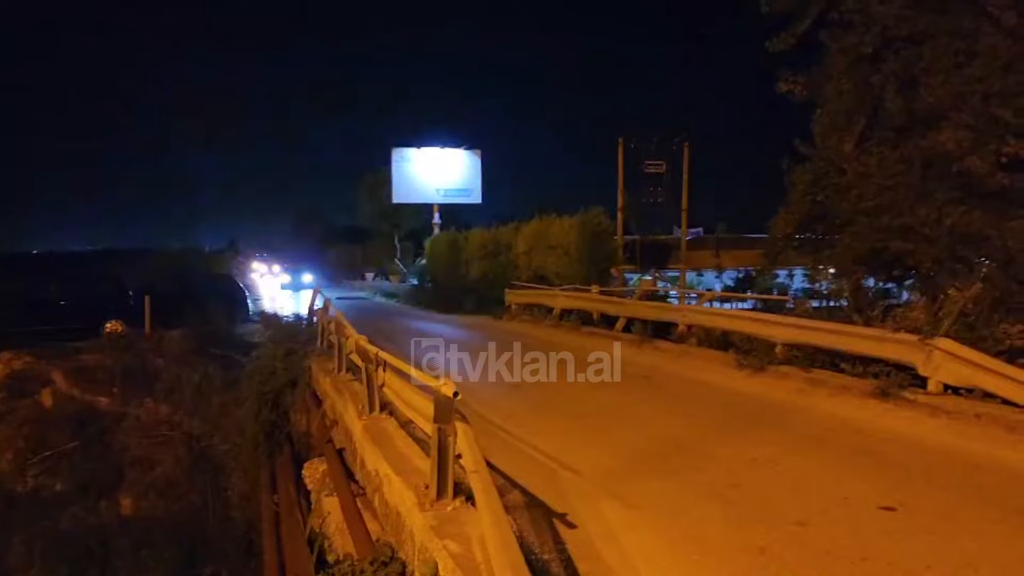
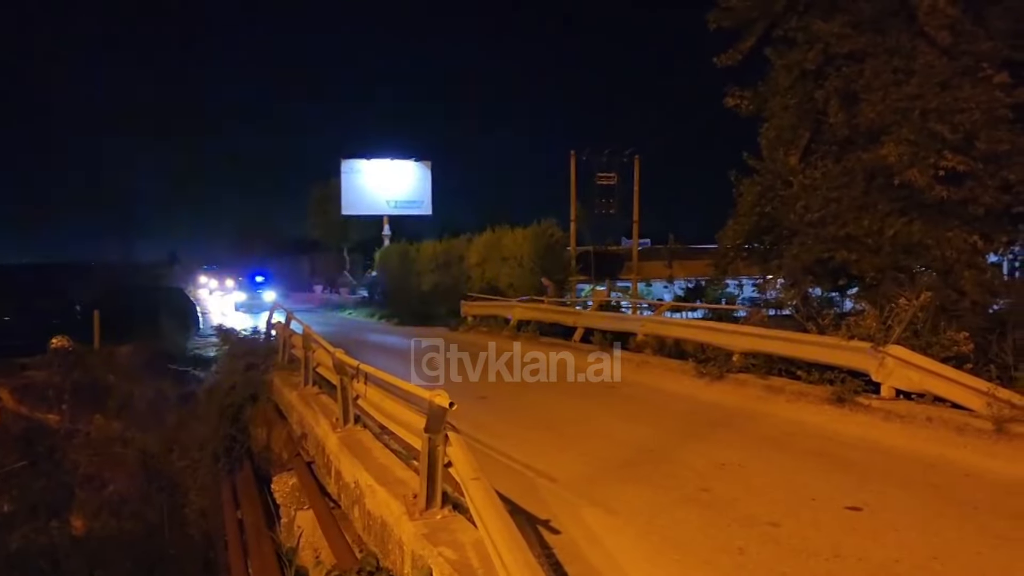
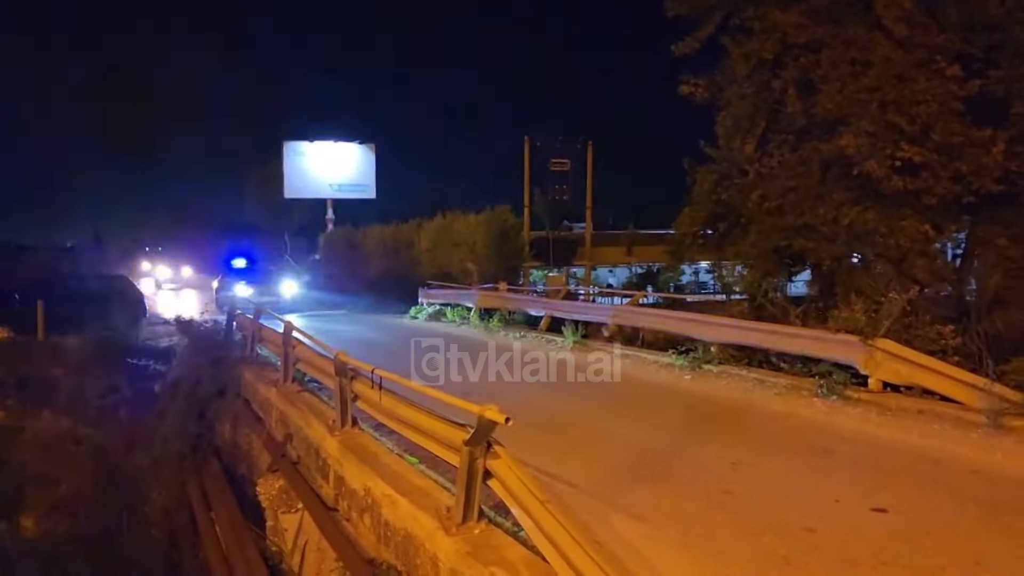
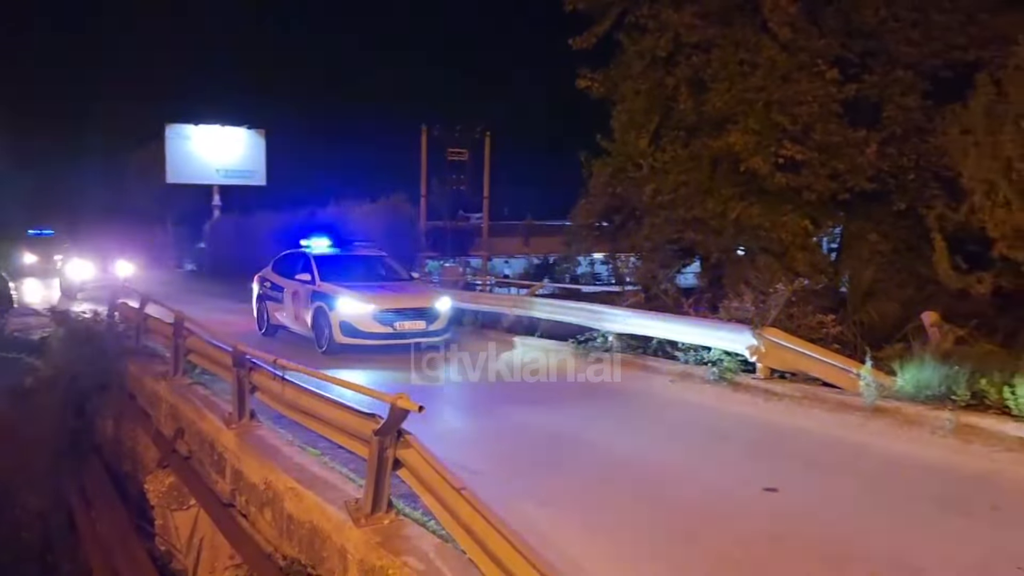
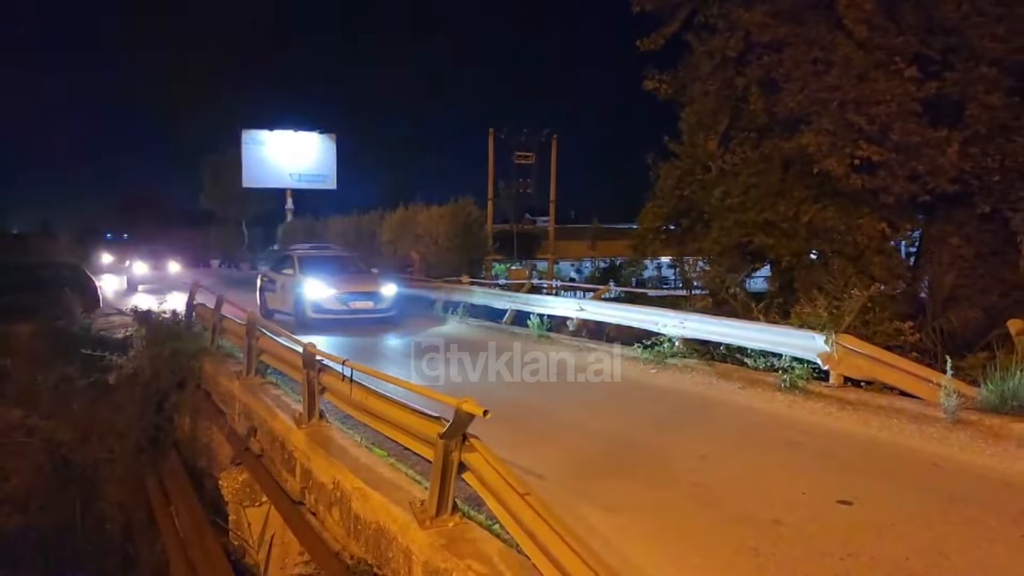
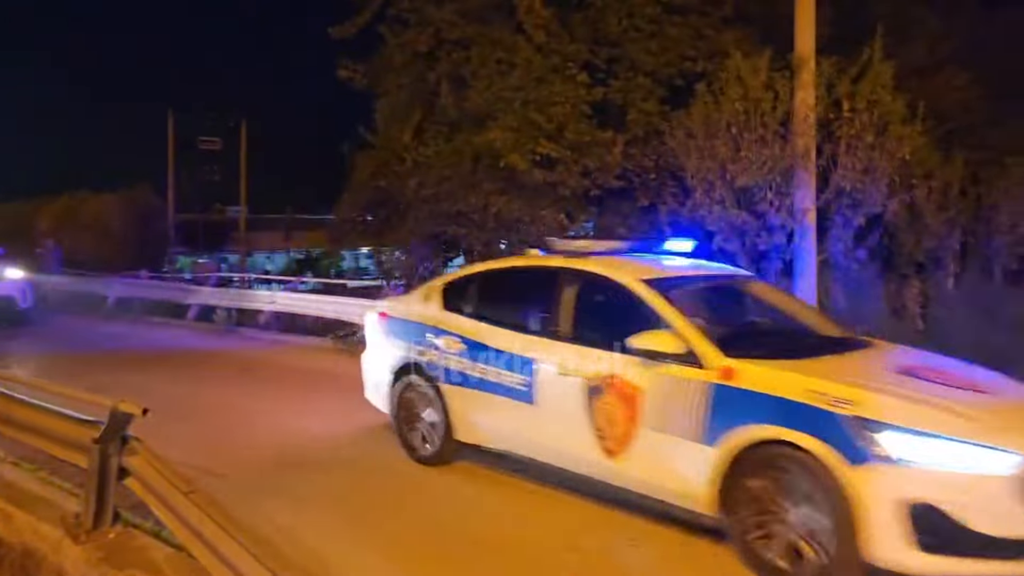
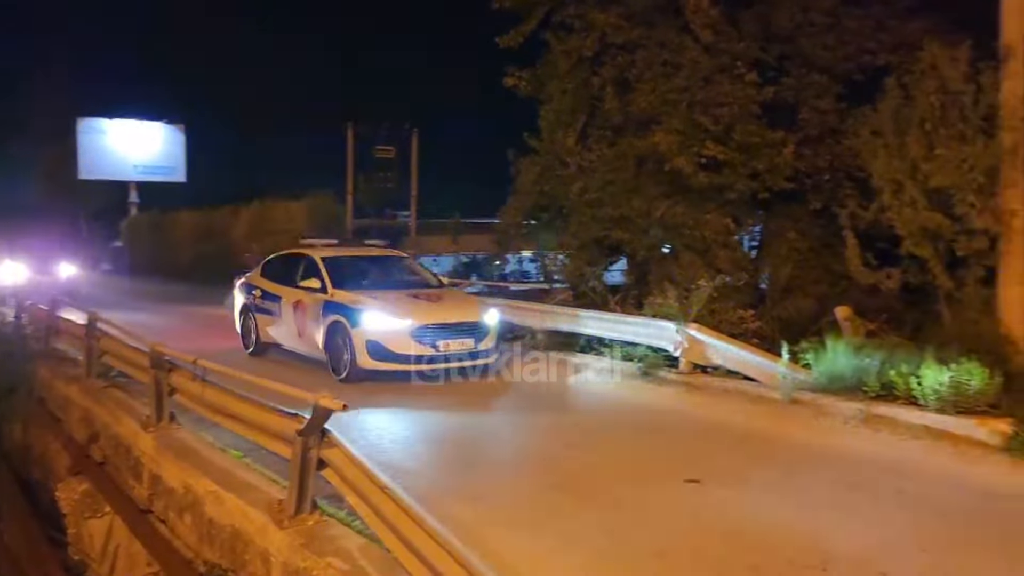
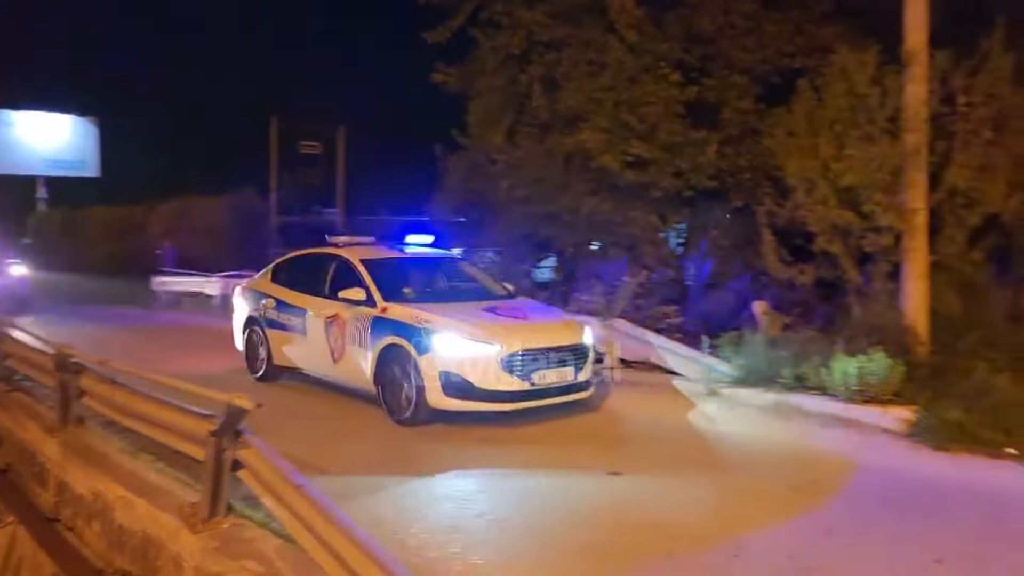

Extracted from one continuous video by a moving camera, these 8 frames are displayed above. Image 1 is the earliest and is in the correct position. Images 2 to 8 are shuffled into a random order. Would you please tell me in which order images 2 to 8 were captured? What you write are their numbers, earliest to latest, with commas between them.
2, 3, 5, 4, 7, 8, 6
